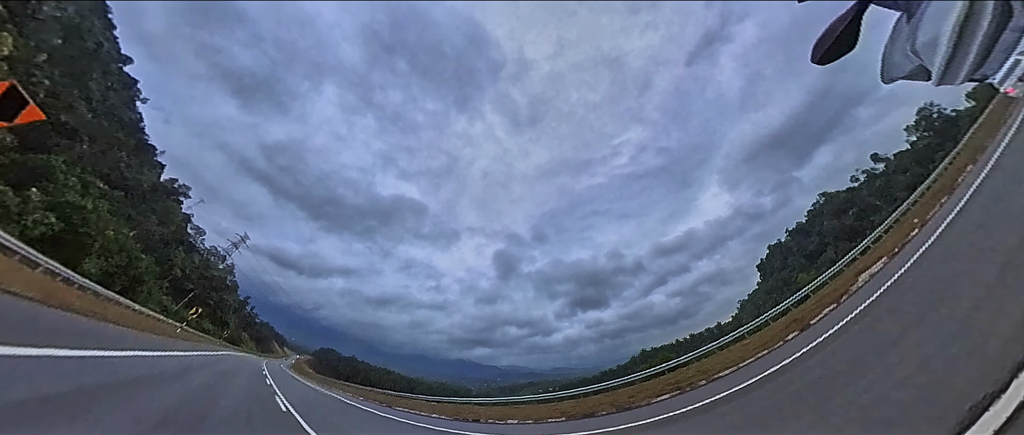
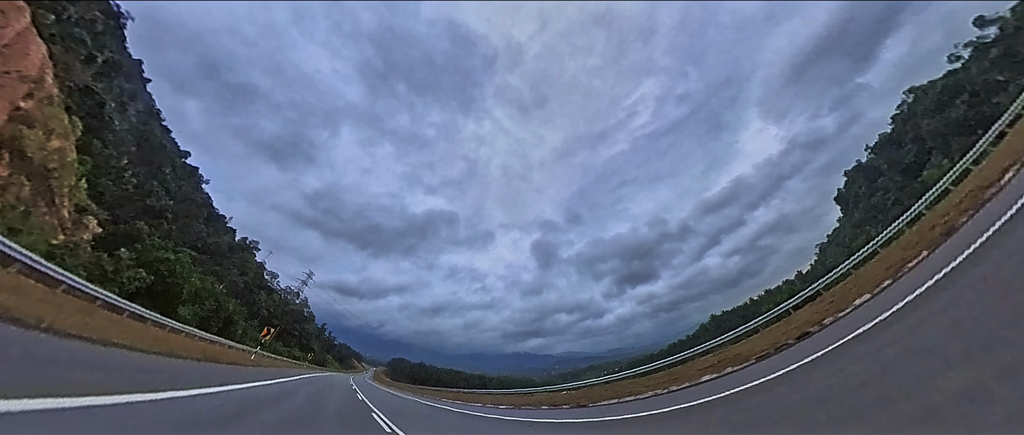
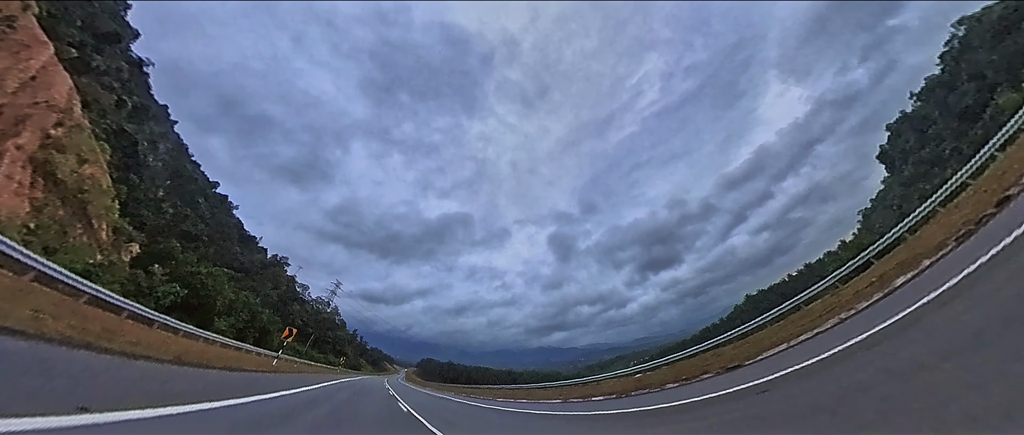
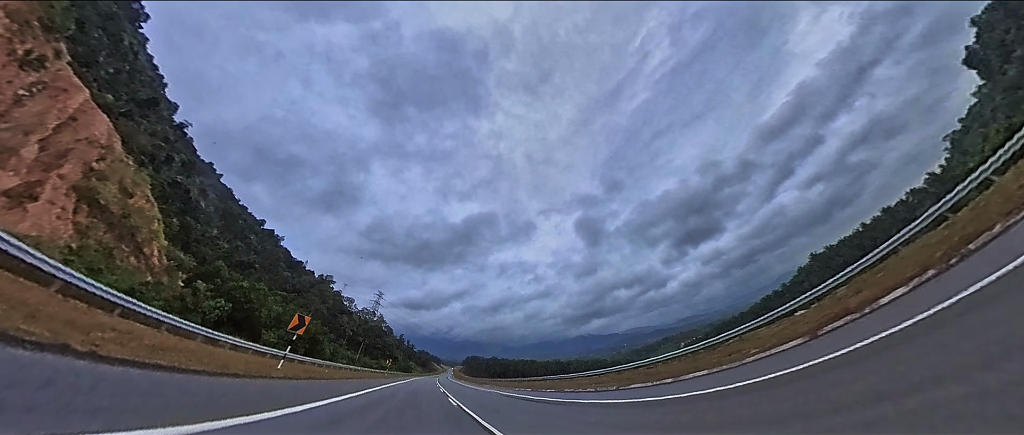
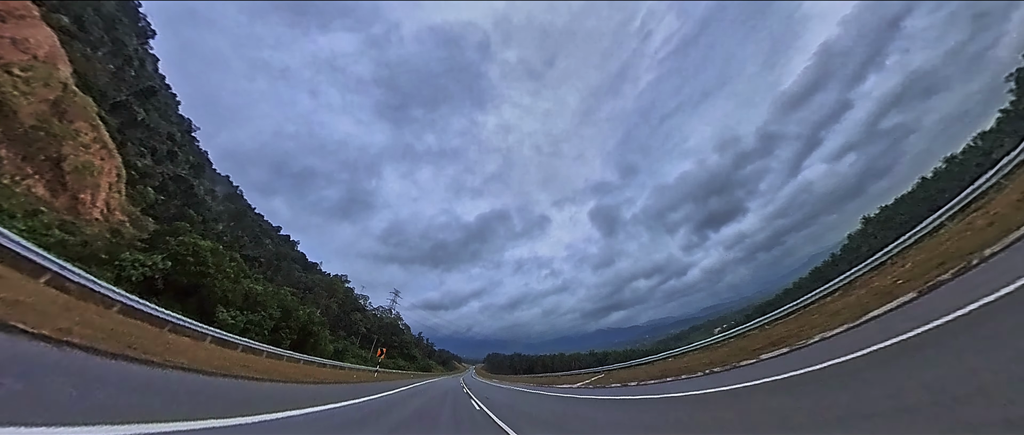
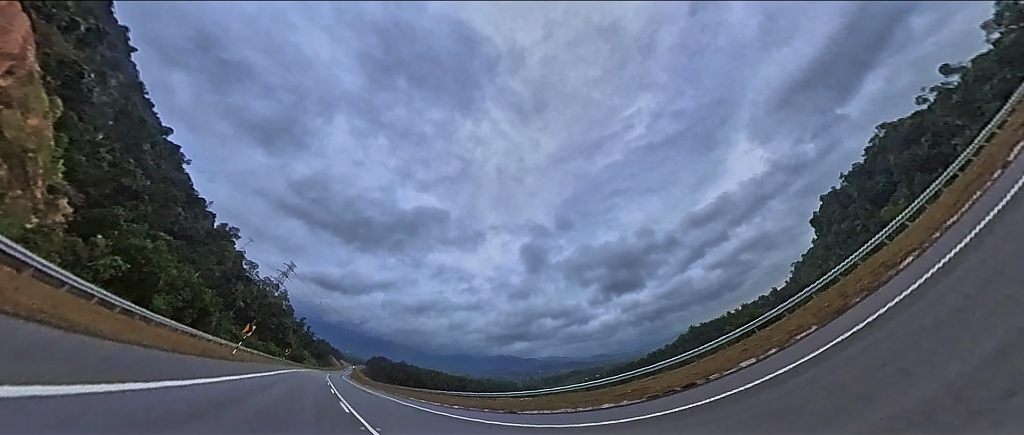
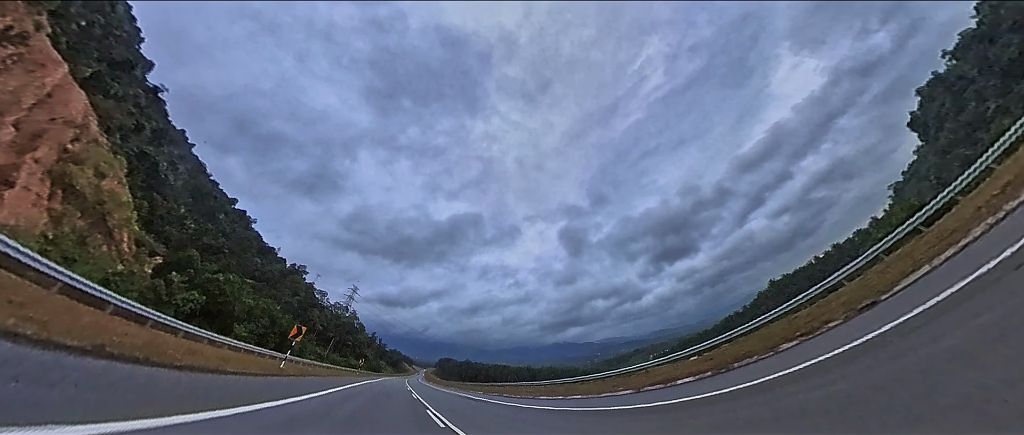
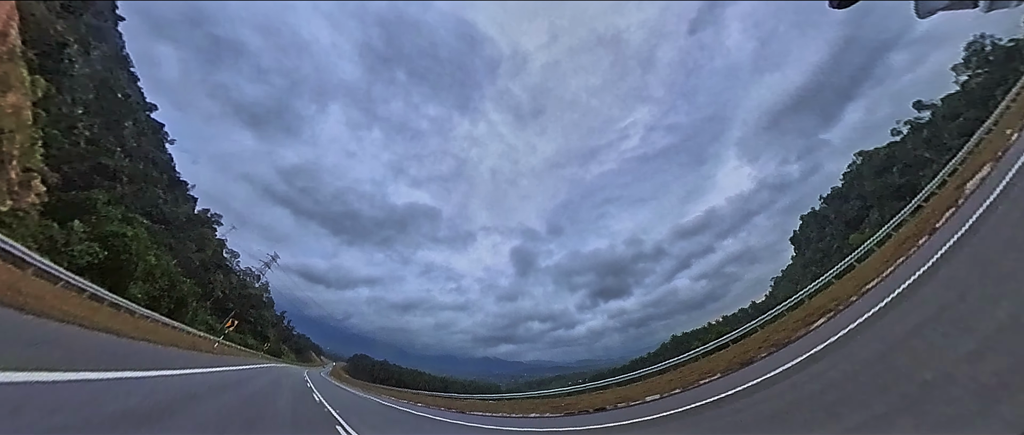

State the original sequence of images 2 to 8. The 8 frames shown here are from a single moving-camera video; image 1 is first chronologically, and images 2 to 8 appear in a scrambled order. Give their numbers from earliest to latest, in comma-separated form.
8, 6, 2, 3, 7, 4, 5
